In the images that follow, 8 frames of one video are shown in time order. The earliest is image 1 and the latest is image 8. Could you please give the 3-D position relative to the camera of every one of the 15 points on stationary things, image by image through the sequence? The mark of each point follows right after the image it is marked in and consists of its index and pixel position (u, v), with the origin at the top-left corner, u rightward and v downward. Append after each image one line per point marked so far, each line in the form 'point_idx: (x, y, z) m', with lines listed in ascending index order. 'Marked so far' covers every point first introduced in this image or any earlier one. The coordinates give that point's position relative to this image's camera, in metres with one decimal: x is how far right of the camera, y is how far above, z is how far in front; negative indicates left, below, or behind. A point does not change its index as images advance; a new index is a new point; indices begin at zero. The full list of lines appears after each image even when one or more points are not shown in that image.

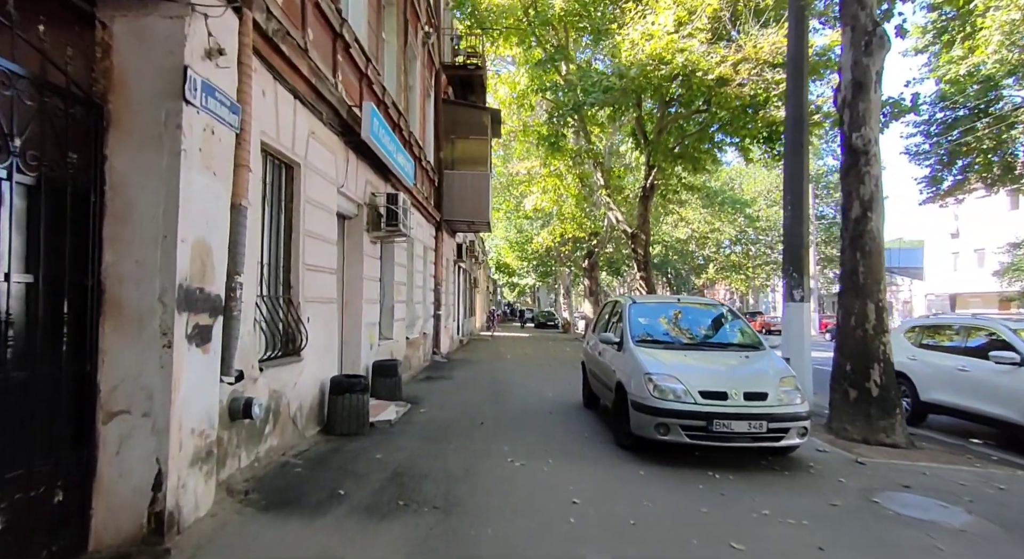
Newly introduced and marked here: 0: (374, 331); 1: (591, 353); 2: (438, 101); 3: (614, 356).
0: (-2.1, -0.8, +10.4) m
1: (+1.2, -1.0, +9.1) m
2: (-1.9, +4.7, +17.6) m
3: (+1.3, -0.9, +7.7) m
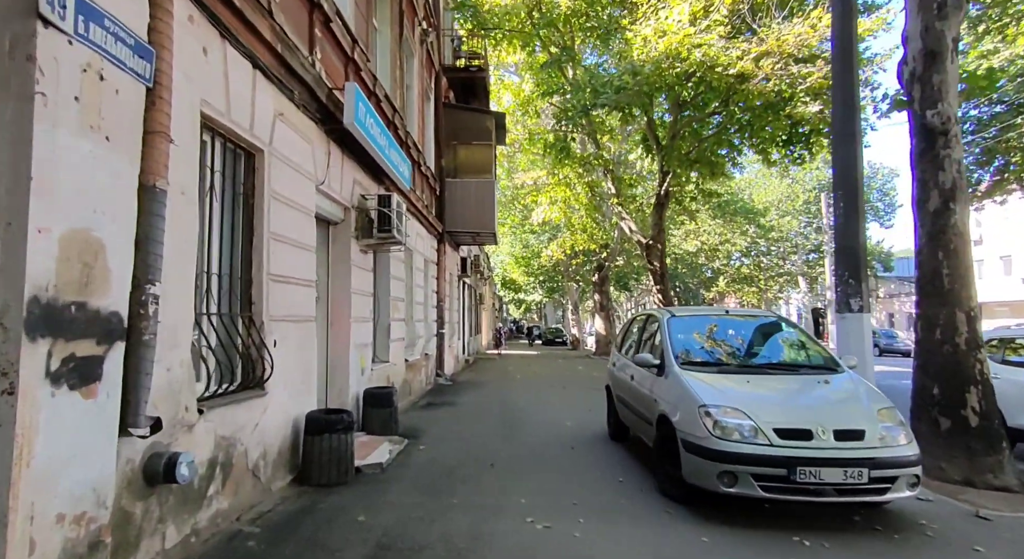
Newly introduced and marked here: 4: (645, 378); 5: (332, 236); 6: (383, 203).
0: (-2.0, -1.1, +9.1) m
1: (+1.4, -1.2, +7.8) m
2: (-1.8, +4.3, +16.4) m
3: (+1.4, -1.0, +6.3) m
4: (+1.5, -1.1, +6.8) m
5: (-2.2, +0.5, +8.1) m
6: (-1.7, +1.0, +8.6) m
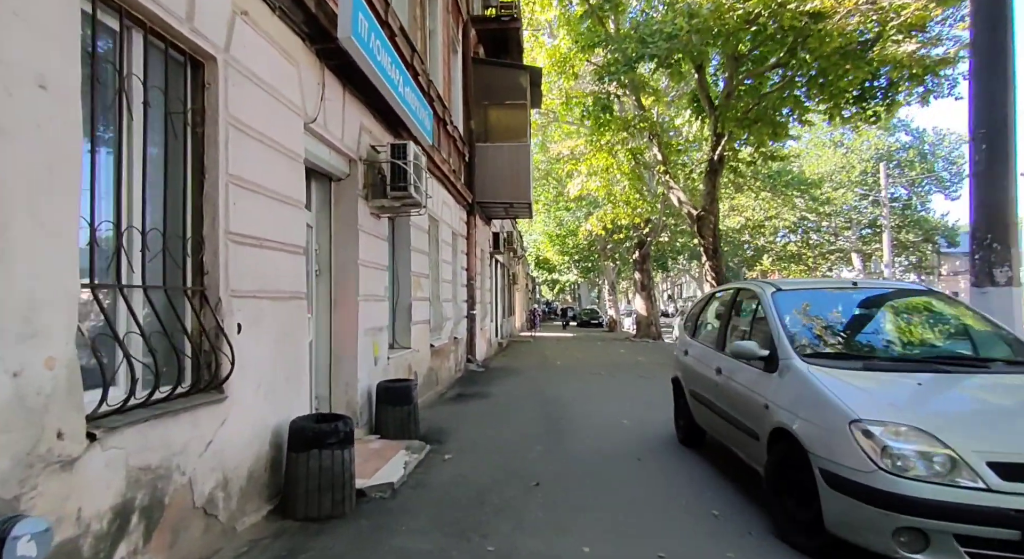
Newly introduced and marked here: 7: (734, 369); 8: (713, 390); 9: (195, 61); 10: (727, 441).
0: (-1.5, -0.7, +7.6) m
1: (+1.8, -0.9, +6.1) m
2: (-1.0, +4.9, +14.8) m
3: (+1.8, -0.7, +4.7) m
4: (+1.8, -0.8, +5.1) m
5: (-1.8, +0.8, +6.6) m
6: (-1.2, +1.3, +7.0) m
7: (+1.8, -0.8, +5.3) m
8: (+1.8, -1.0, +5.8) m
9: (-1.8, +1.2, +3.8) m
10: (+1.7, -1.3, +5.2) m
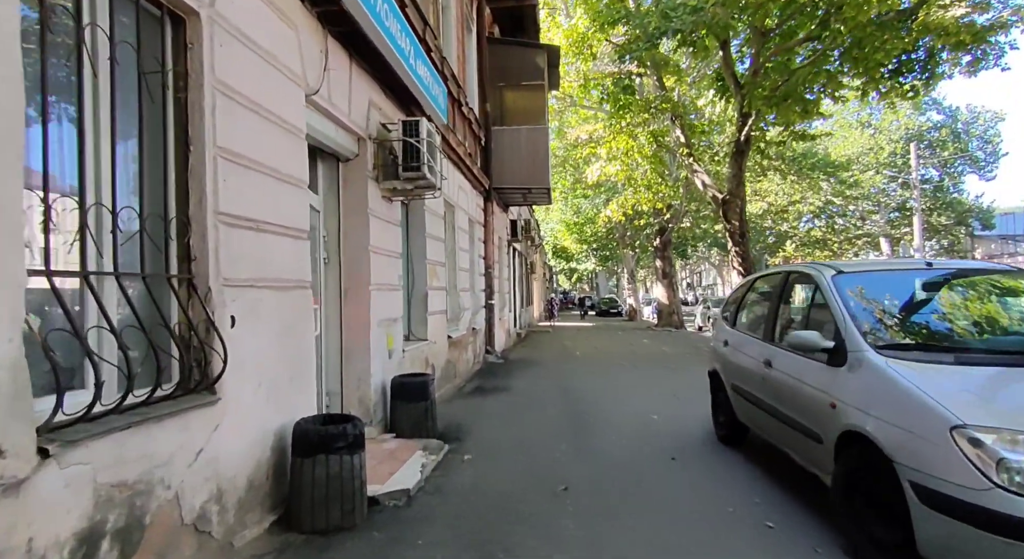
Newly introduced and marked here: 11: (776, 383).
0: (-1.2, -0.6, +7.1) m
1: (+2.0, -0.7, +5.6) m
2: (-0.6, +5.1, +14.2) m
3: (+1.9, -0.6, +4.1) m
4: (+2.0, -0.6, +4.6) m
5: (-1.6, +1.0, +6.1) m
6: (-1.0, +1.5, +6.5) m
7: (+2.0, -0.6, +4.8) m
8: (+2.0, -0.9, +5.3) m
9: (-1.7, +1.3, +3.3) m
10: (+1.9, -1.2, +4.7) m
11: (+2.0, -0.8, +5.0) m
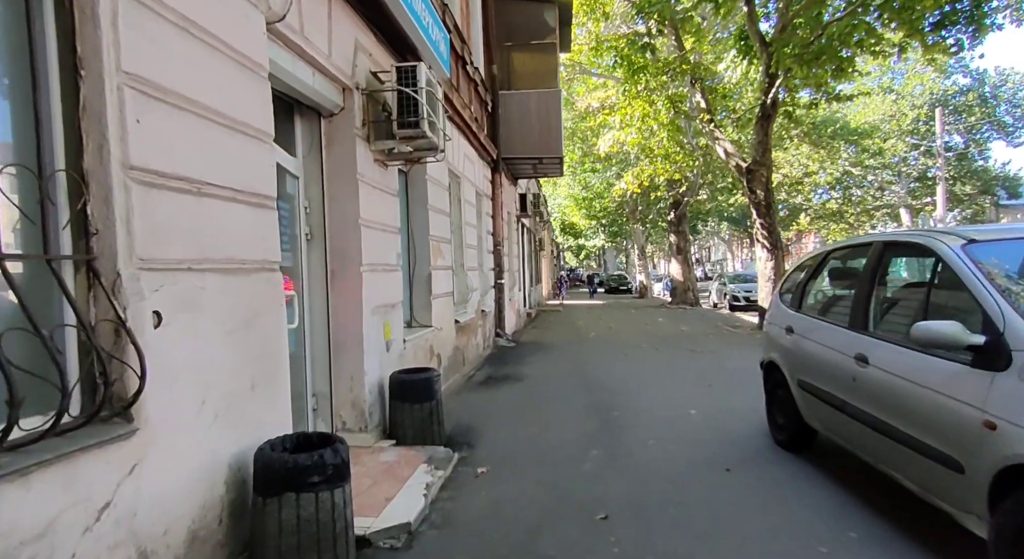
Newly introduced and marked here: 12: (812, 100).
0: (-1.1, -0.4, +6.1) m
1: (+2.1, -0.5, +4.6) m
2: (-0.5, +5.6, +13.0) m
3: (+2.1, -0.5, +3.1) m
4: (+2.2, -0.5, +3.6) m
5: (-1.4, +1.1, +5.1) m
6: (-0.9, +1.6, +5.5) m
7: (+2.2, -0.5, +3.8) m
8: (+2.1, -0.7, +4.2) m
9: (-1.6, +1.4, +2.3) m
10: (+2.1, -1.0, +3.7) m
11: (+2.1, -0.6, +4.0) m
12: (+7.3, +4.3, +16.6) m
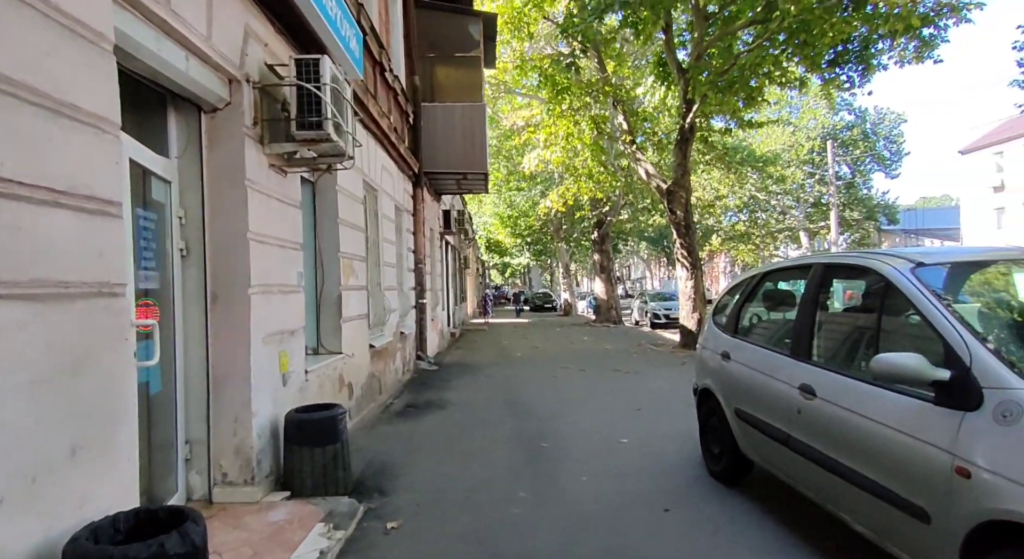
0: (-1.7, -0.6, +5.4) m
1: (+1.6, -0.7, +4.2) m
2: (-1.9, +5.2, +12.4) m
3: (+1.7, -0.6, +2.7) m
4: (+1.8, -0.6, +3.2) m
5: (-2.0, +1.0, +4.3) m
6: (-1.5, +1.5, +4.8) m
7: (+1.7, -0.6, +3.4) m
8: (+1.7, -0.8, +3.8) m
9: (-1.8, +1.3, +1.5) m
10: (+1.6, -1.1, +3.3) m
11: (+1.7, -0.8, +3.6) m
12: (+5.4, +3.8, +16.8) m
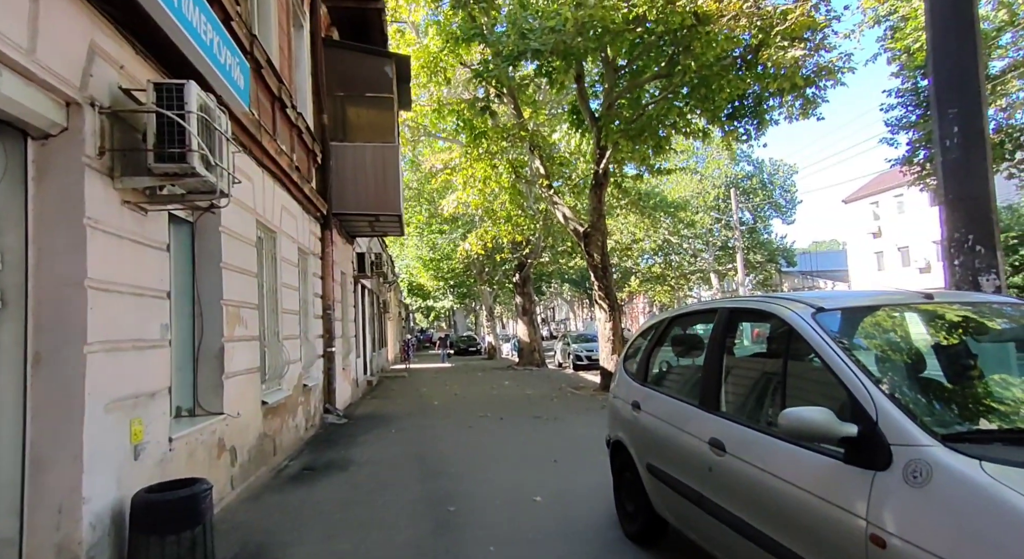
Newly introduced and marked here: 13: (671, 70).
0: (-2.5, -1.0, +4.6) m
1: (+1.0, -0.9, +3.8) m
2: (-3.6, +4.4, +12.0) m
3: (+1.3, -0.8, +2.4) m
4: (+1.2, -0.8, +2.9) m
5: (-2.6, +0.6, +3.7) m
6: (-2.2, +1.1, +4.2) m
7: (+1.2, -0.8, +3.0) m
8: (+1.1, -1.1, +3.5) m
9: (-2.1, +1.2, +0.9) m
10: (+1.1, -1.3, +2.9) m
11: (+1.1, -1.0, +3.2) m
12: (+3.3, +2.7, +17.1) m
13: (+3.1, +4.0, +12.6) m
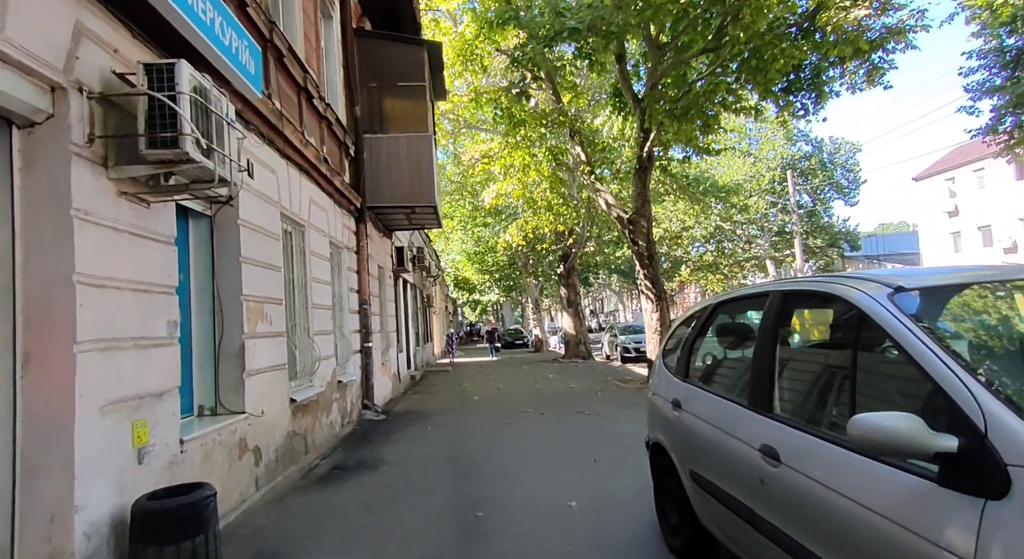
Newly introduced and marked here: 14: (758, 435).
0: (-2.3, -0.9, +4.4) m
1: (+1.1, -0.8, +3.4) m
2: (-3.0, +4.5, +11.8) m
3: (+1.3, -0.7, +1.9) m
4: (+1.3, -0.7, +2.4) m
5: (-2.6, +0.7, +3.5) m
6: (-2.1, +1.2, +4.0) m
7: (+1.3, -0.7, +2.6) m
8: (+1.2, -1.0, +3.0) m
9: (-2.3, +1.2, +0.6) m
10: (+1.2, -1.2, +2.5) m
11: (+1.2, -0.9, +2.7) m
12: (+4.2, +3.0, +16.3) m
13: (+3.7, +4.3, +12.0) m
14: (+1.2, -0.7, +3.2) m
